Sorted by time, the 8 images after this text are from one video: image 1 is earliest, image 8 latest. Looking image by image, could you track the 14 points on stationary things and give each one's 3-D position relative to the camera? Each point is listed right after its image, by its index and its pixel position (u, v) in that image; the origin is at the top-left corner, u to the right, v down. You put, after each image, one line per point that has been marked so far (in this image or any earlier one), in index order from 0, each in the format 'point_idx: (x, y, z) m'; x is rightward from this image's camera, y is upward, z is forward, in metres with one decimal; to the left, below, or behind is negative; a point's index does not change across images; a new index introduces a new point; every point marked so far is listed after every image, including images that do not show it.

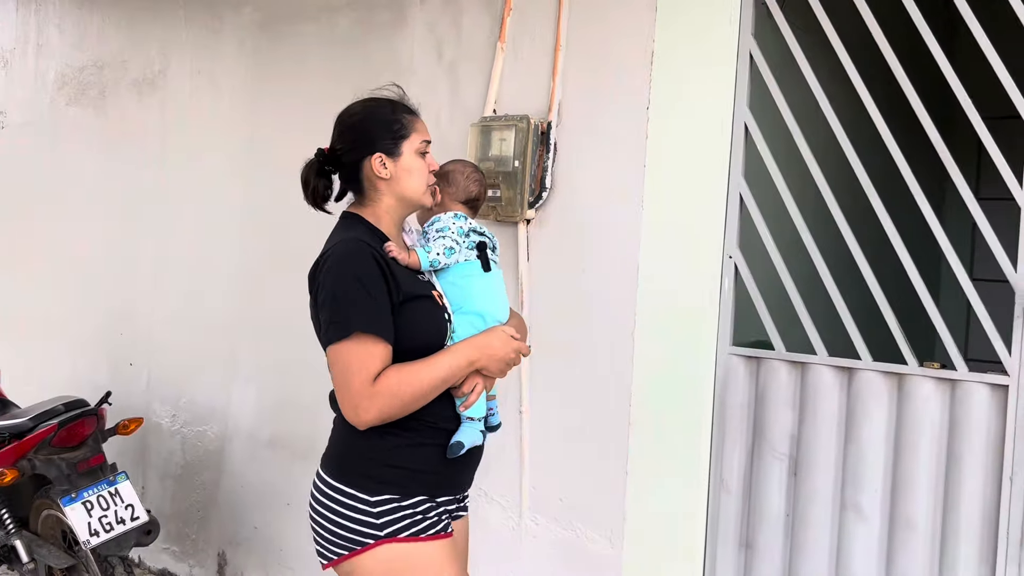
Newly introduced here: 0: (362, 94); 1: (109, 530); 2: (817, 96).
0: (-0.5, +0.6, +3.1) m
1: (-1.1, -0.7, +2.6) m
2: (+0.7, +0.5, +2.3) m
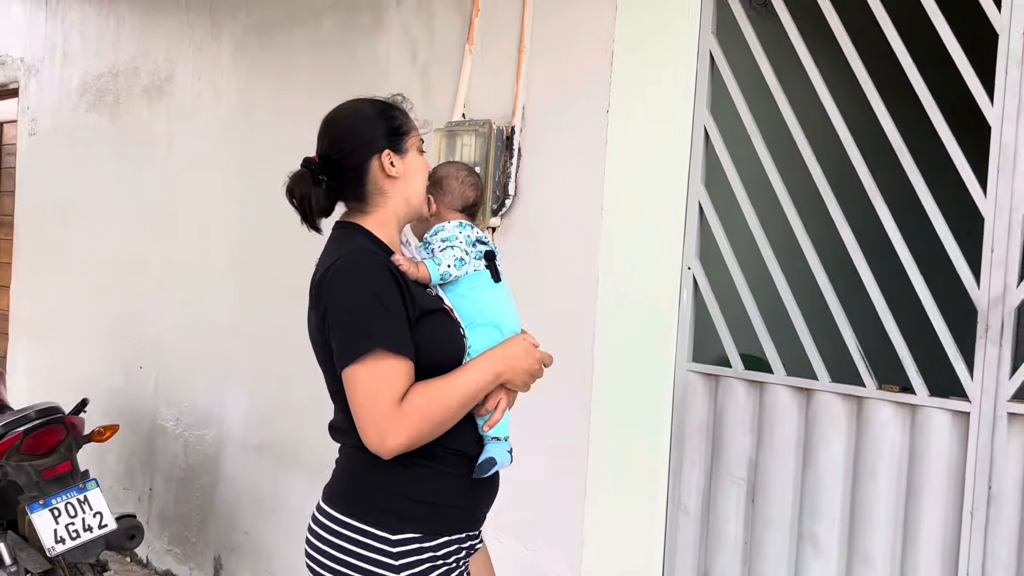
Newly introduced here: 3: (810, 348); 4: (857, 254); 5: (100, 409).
0: (-0.5, +0.6, +3.0) m
1: (-1.2, -0.7, +2.6) m
2: (+0.6, +0.4, +2.1) m
3: (+0.6, -0.1, +2.0) m
4: (+0.7, +0.1, +2.0) m
5: (-1.8, -0.5, +4.2) m
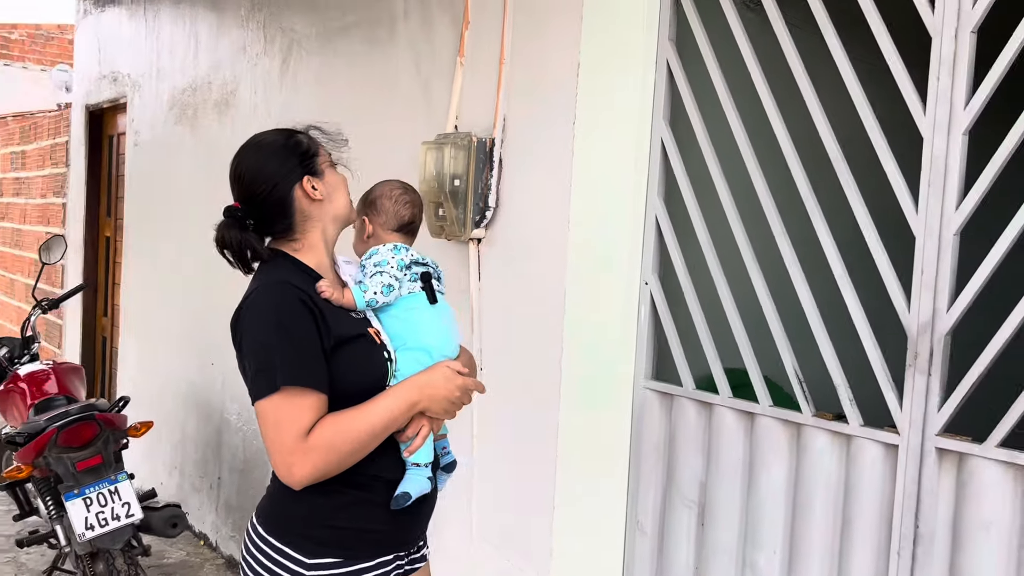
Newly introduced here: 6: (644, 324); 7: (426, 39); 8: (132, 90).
0: (-0.5, +0.6, +3.1) m
1: (-1.2, -0.7, +2.8) m
2: (+0.5, +0.4, +2.0) m
3: (+0.5, -0.2, +1.9) m
4: (+0.6, 0.0, +1.9) m
5: (-1.6, -0.5, +4.5) m
6: (+0.3, -0.1, +2.1) m
7: (-0.3, +0.8, +2.8) m
8: (-2.1, +1.1, +5.2) m
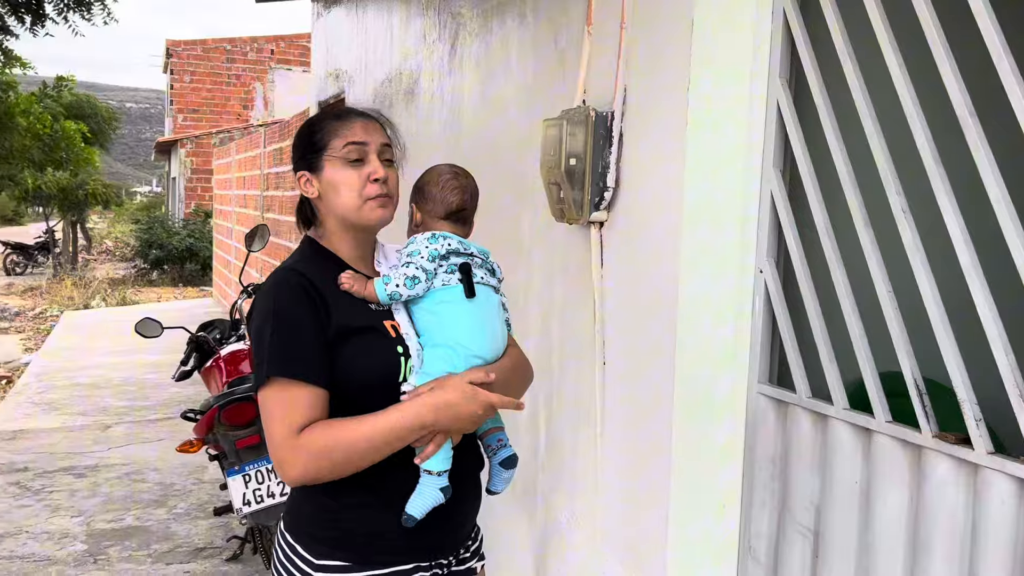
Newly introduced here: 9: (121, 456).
0: (0.0, +0.6, +3.0) m
1: (-0.8, -0.7, +2.9) m
2: (+0.6, +0.4, +1.7) m
3: (+0.6, -0.1, +1.6) m
4: (+0.7, +0.1, +1.5) m
5: (-0.6, -0.5, +4.6) m
6: (+0.5, -0.1, +1.8) m
7: (+0.1, +0.8, +2.7) m
8: (-0.9, +1.2, +5.4) m
9: (-2.3, -1.0, +5.5) m
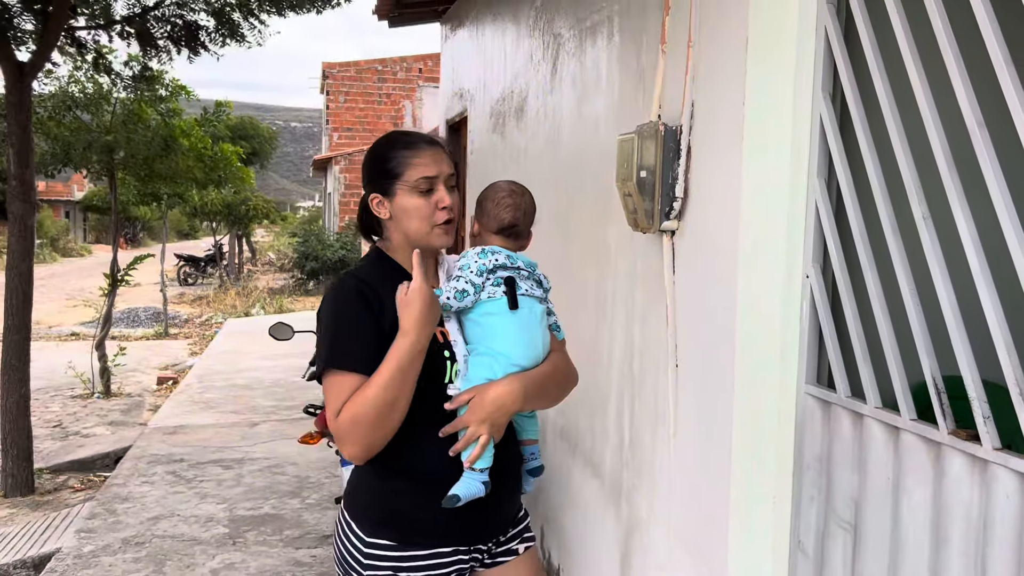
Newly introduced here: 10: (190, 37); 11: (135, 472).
0: (+0.3, +0.6, +3.2) m
1: (-0.5, -0.7, +3.2) m
2: (+0.7, +0.4, +1.7) m
3: (+0.7, -0.2, +1.7) m
4: (+0.7, 0.0, +1.6) m
5: (-0.1, -0.5, +4.8) m
6: (+0.6, -0.1, +1.9) m
7: (+0.4, +0.8, +2.8) m
8: (-0.3, +1.1, +5.7) m
9: (-1.6, -1.0, +5.9) m
10: (-2.2, +1.7, +6.4) m
11: (-2.2, -1.1, +5.4) m
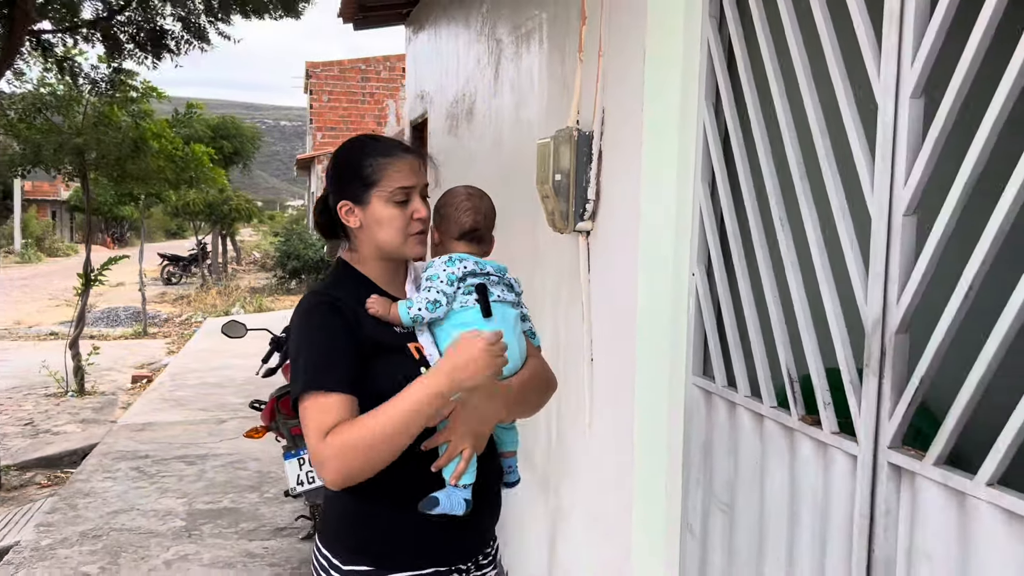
0: (+0.1, +0.6, +3.3) m
1: (-0.7, -0.7, +3.3) m
2: (+0.5, +0.4, +1.9) m
3: (+0.5, -0.1, +1.8) m
4: (+0.5, +0.1, +1.7) m
5: (-0.3, -0.5, +4.9) m
6: (+0.4, -0.1, +2.0) m
7: (+0.2, +0.8, +2.9) m
8: (-0.5, +1.1, +5.8) m
9: (-1.8, -1.0, +6.0) m
10: (-2.5, +1.7, +6.5) m
11: (-2.4, -1.1, +5.5) m
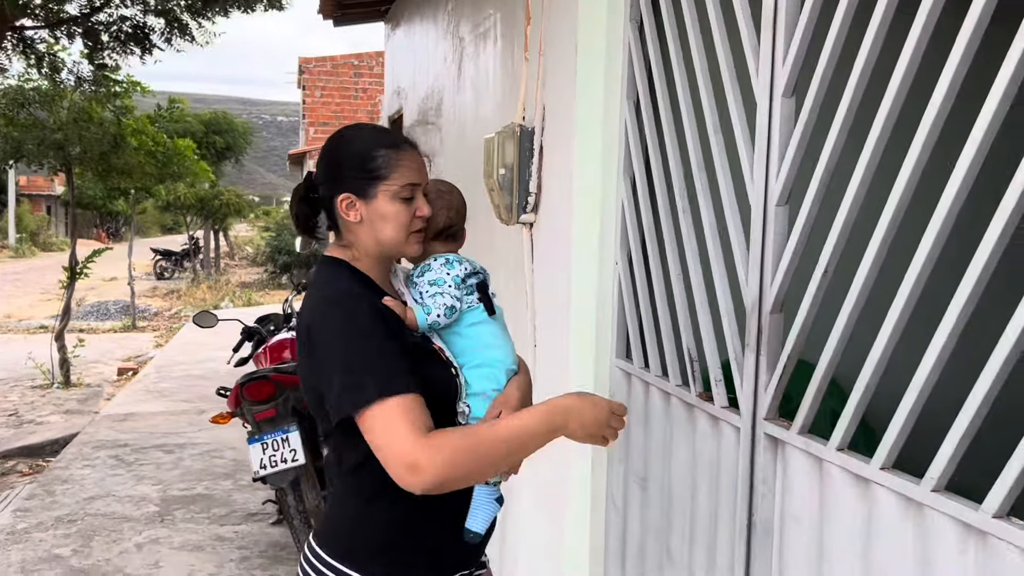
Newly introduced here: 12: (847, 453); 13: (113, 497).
0: (-0.1, +0.7, +3.4) m
1: (-0.9, -0.7, +3.4) m
2: (+0.3, +0.4, +2.0) m
3: (+0.3, -0.1, +1.9) m
4: (+0.4, +0.1, +1.8) m
5: (-0.5, -0.5, +5.1) m
6: (+0.2, -0.1, +2.2) m
7: (0.0, +0.8, +3.0) m
8: (-0.7, +1.2, +5.9) m
9: (-2.0, -1.0, +6.1) m
10: (-2.6, +1.8, +6.6) m
11: (-2.6, -1.0, +5.6) m
12: (+0.5, -0.2, +1.3) m
13: (-2.0, -1.1, +4.8) m
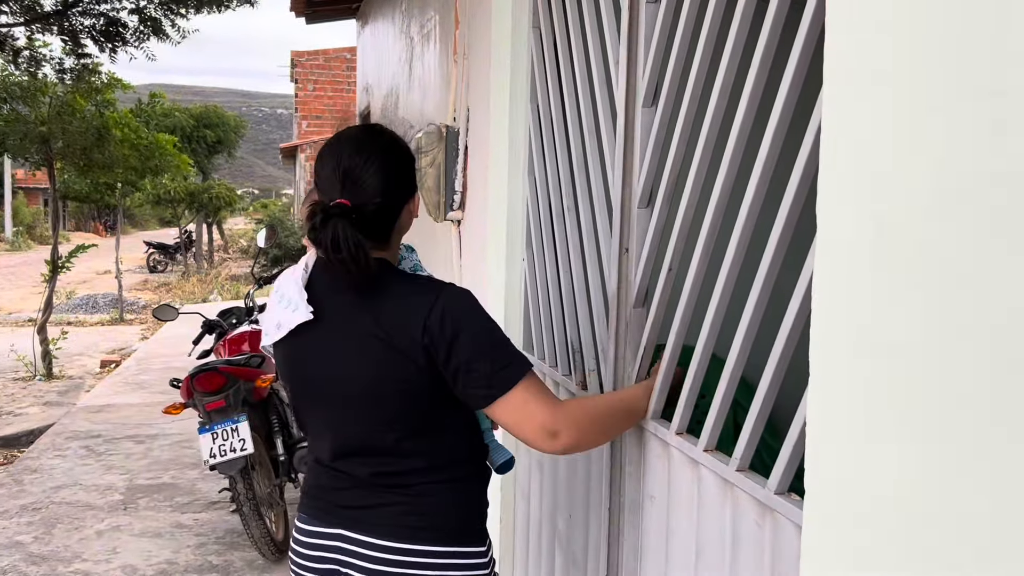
0: (-0.3, +0.7, +3.5) m
1: (-1.1, -0.6, +3.5) m
2: (+0.1, +0.5, +2.1) m
3: (+0.1, -0.1, +2.0) m
4: (+0.1, +0.1, +1.9) m
5: (-0.7, -0.4, +5.2) m
6: (0.0, 0.0, +2.3) m
7: (-0.2, +0.8, +3.1) m
8: (-0.9, +1.2, +6.0) m
9: (-2.2, -0.9, +6.2) m
10: (-2.9, +1.8, +6.7) m
11: (-2.8, -1.0, +5.7) m
12: (+0.3, -0.2, +1.5) m
13: (-2.2, -1.0, +4.9) m
